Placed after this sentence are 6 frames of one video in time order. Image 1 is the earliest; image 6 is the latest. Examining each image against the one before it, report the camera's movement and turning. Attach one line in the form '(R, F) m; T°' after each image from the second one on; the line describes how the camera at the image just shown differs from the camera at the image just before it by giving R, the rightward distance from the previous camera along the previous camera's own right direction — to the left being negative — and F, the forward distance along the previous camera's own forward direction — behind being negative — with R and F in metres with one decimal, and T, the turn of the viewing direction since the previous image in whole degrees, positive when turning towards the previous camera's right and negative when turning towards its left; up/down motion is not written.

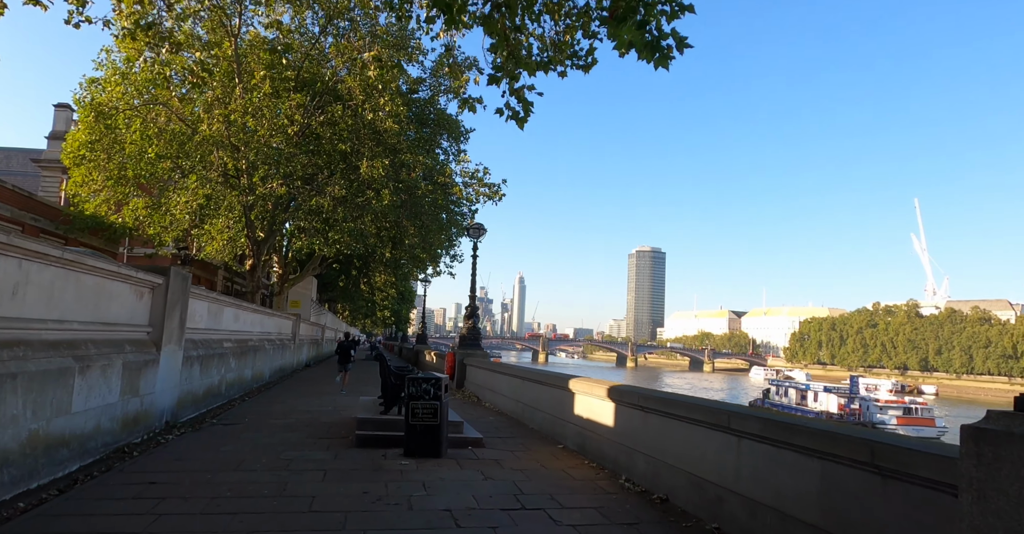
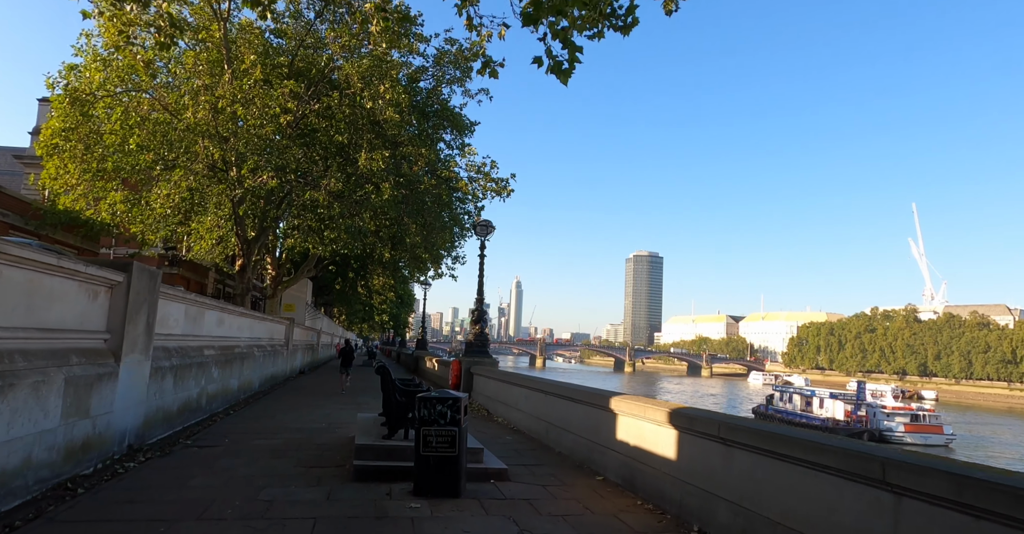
(-0.4, +1.3) m; 0°
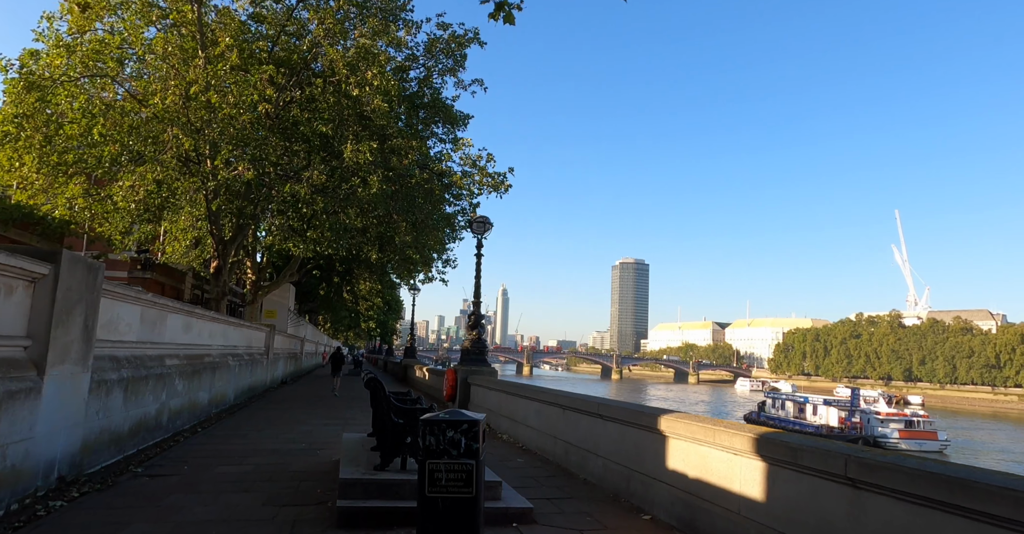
(-0.3, +1.3) m; +1°
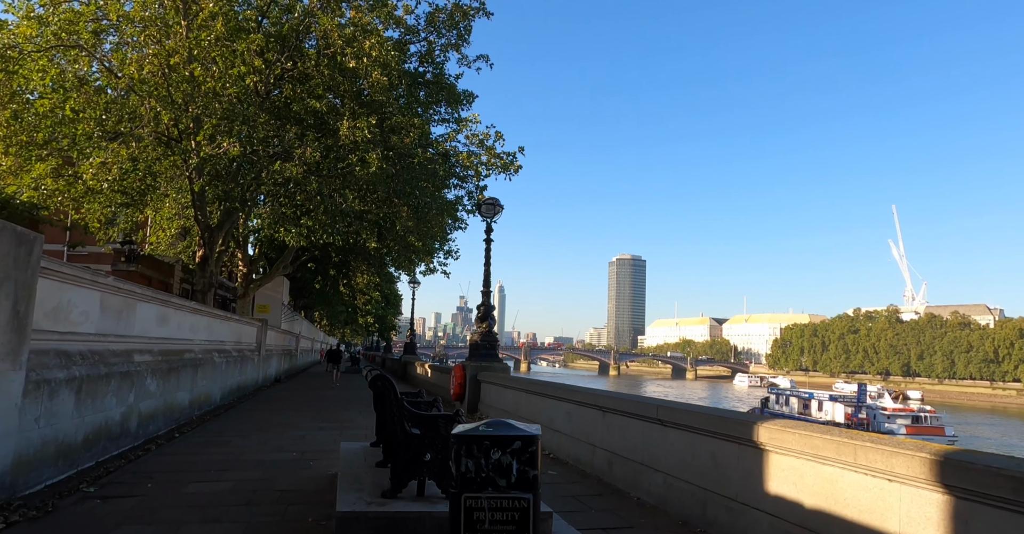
(-0.4, +1.3) m; 0°
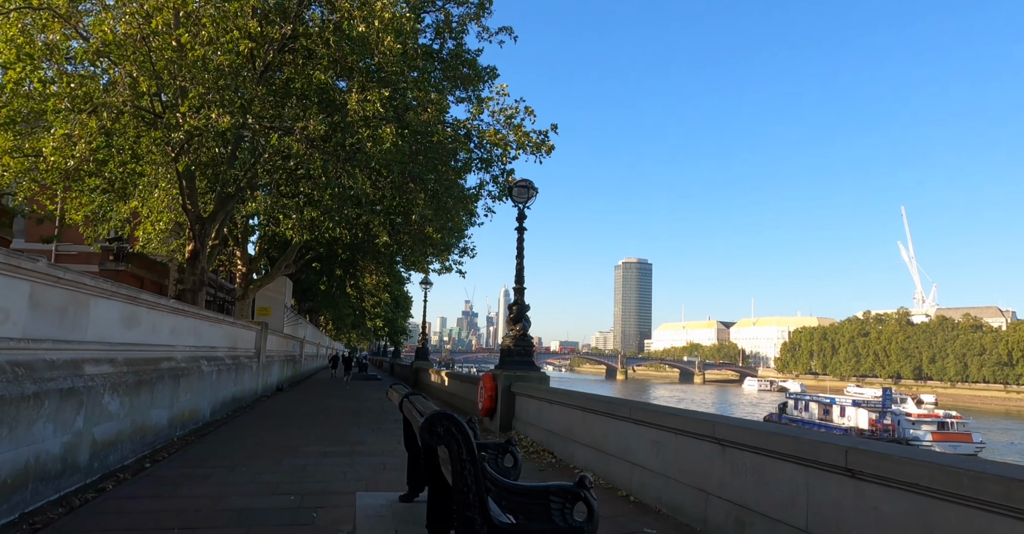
(-0.6, +1.9) m; 0°
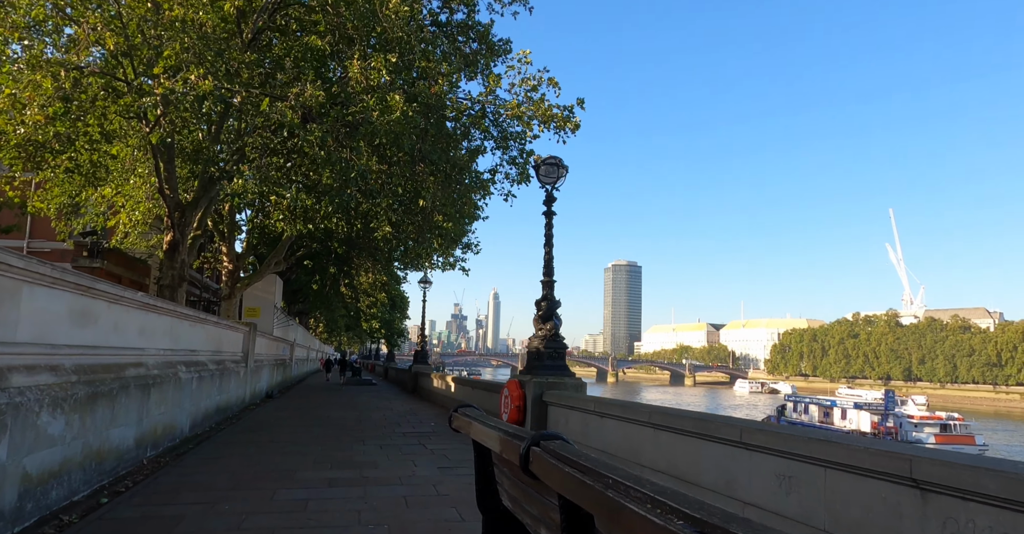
(-0.7, +1.5) m; +1°
